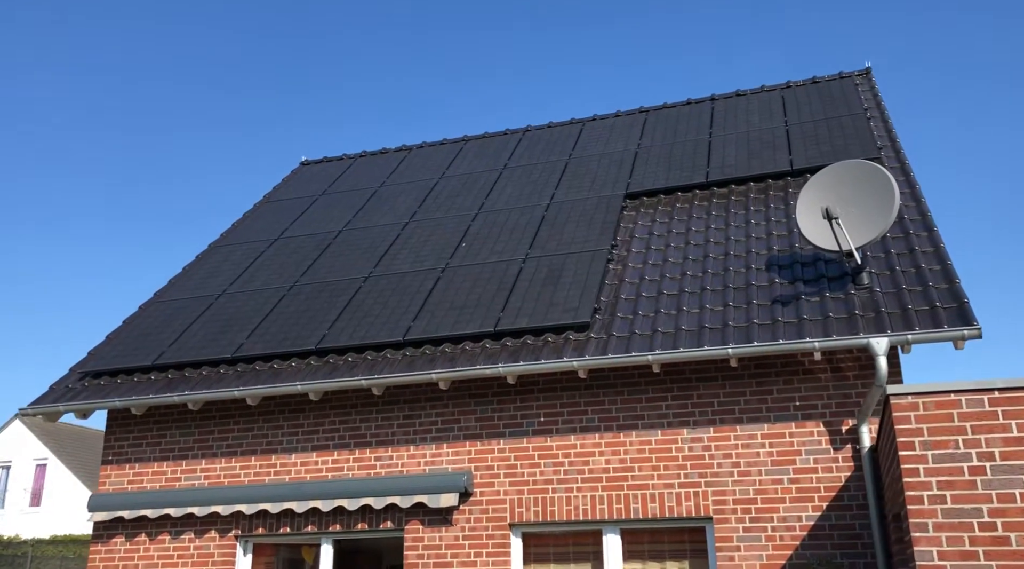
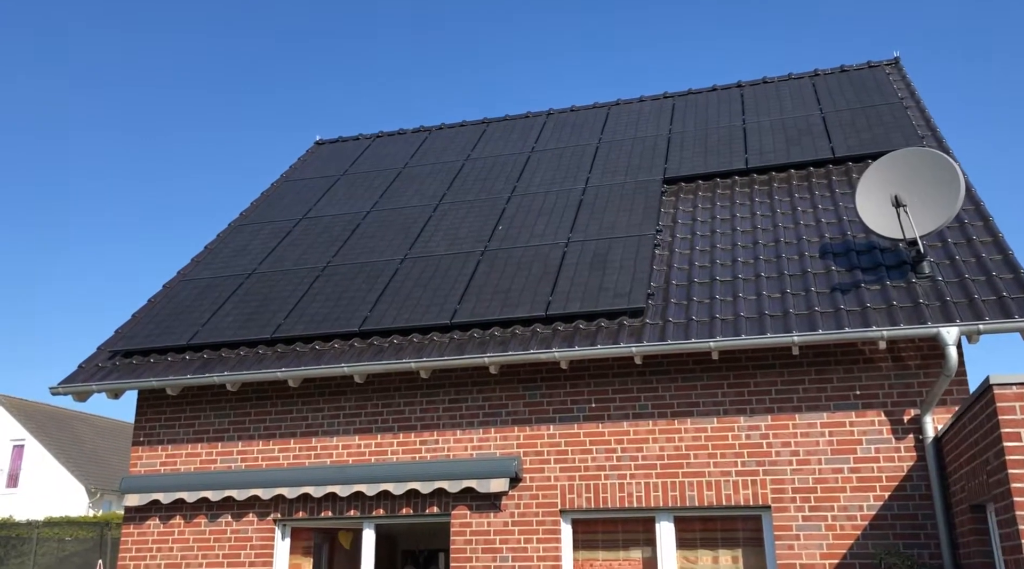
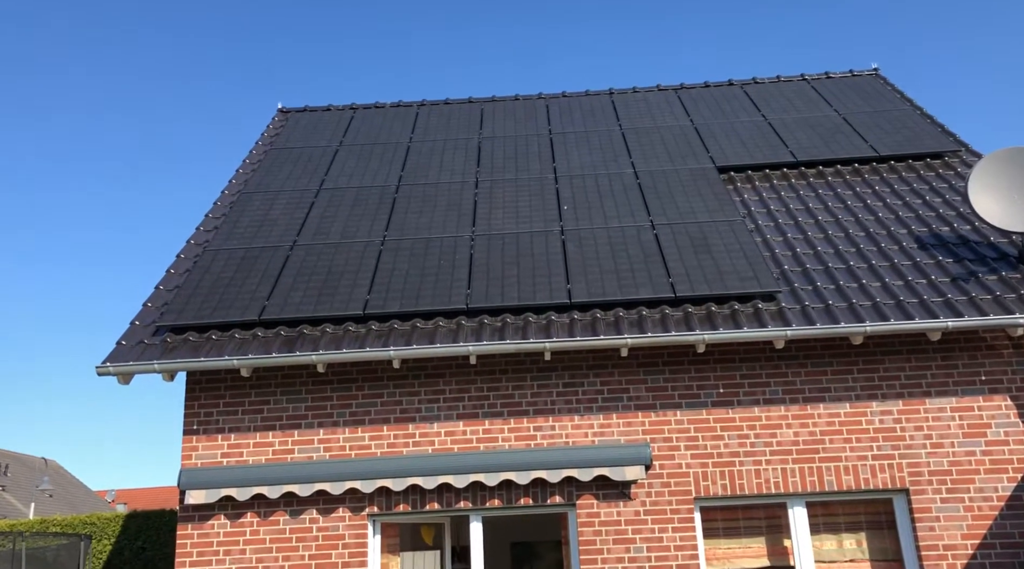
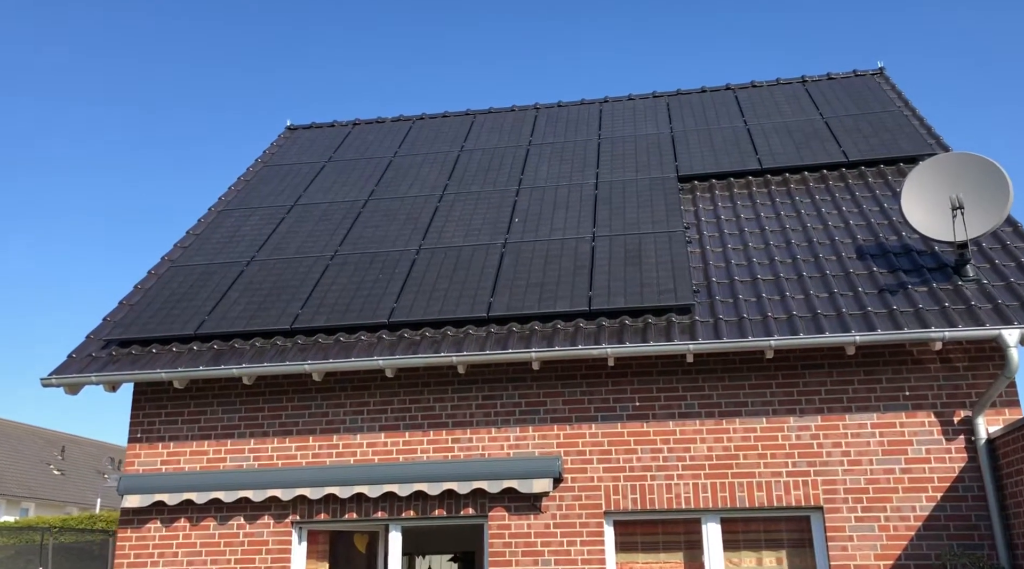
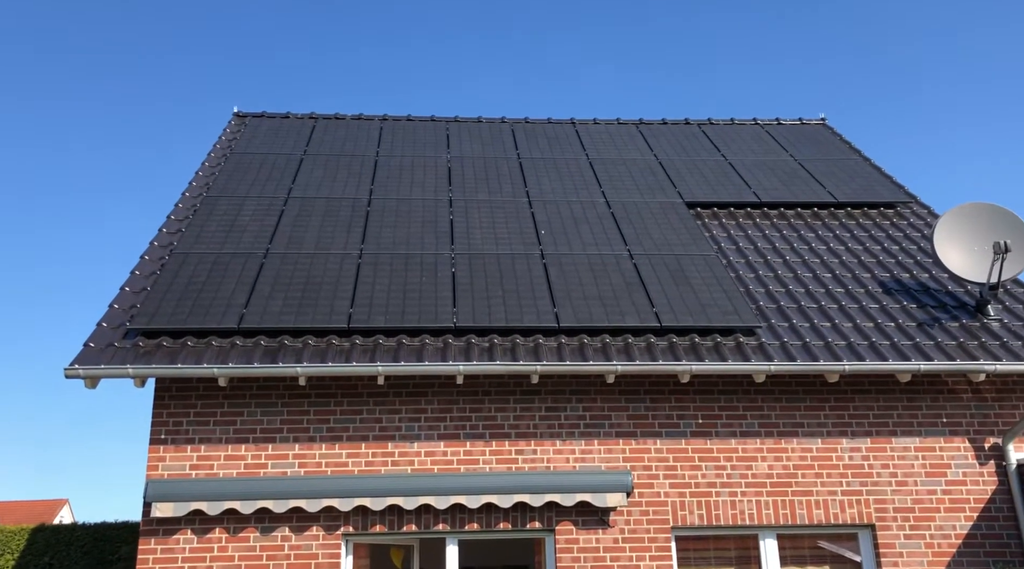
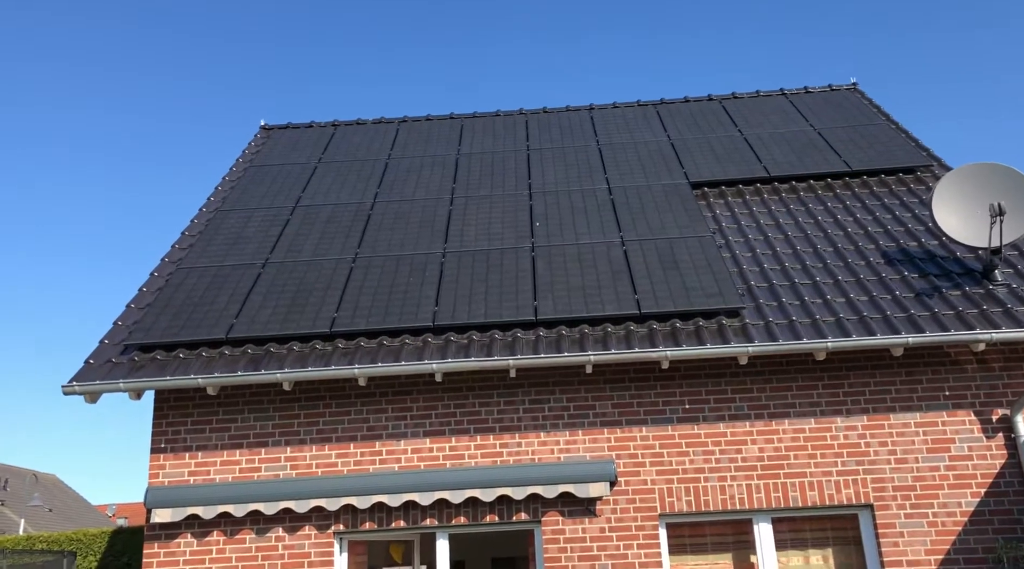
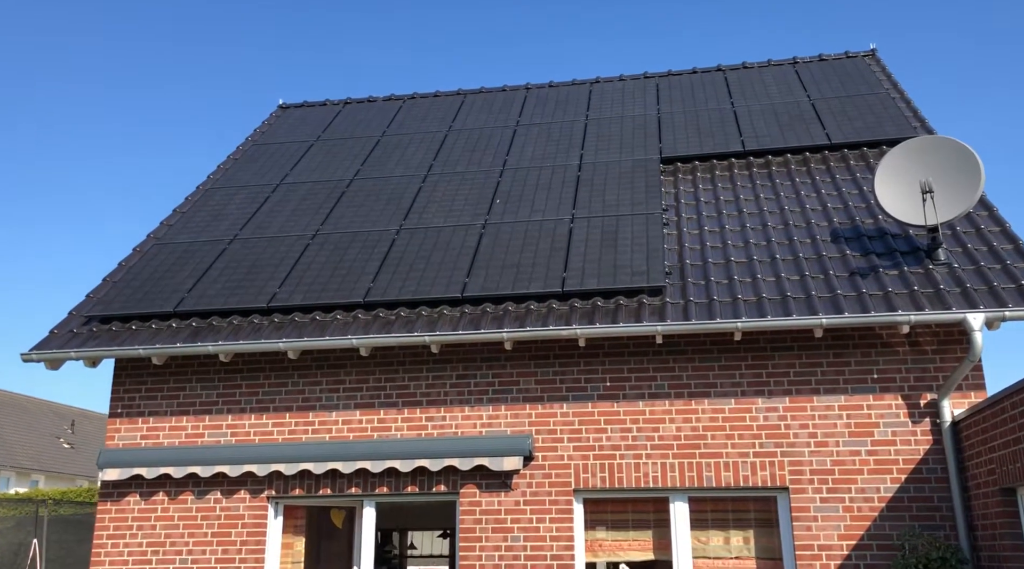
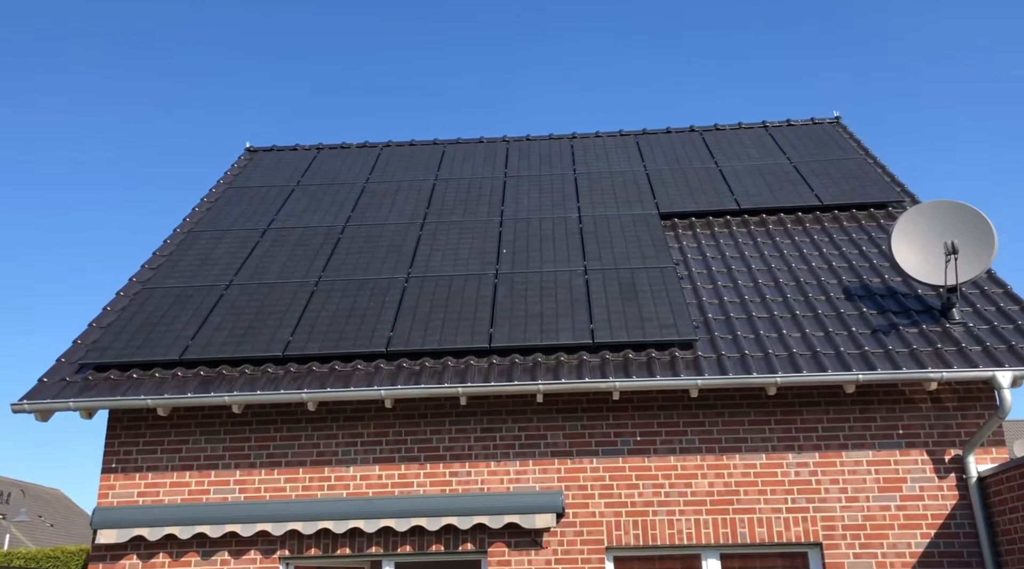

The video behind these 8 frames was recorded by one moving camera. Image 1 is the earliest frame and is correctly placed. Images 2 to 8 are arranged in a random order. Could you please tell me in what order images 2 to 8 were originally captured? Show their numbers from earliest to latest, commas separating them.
2, 7, 4, 8, 6, 3, 5
